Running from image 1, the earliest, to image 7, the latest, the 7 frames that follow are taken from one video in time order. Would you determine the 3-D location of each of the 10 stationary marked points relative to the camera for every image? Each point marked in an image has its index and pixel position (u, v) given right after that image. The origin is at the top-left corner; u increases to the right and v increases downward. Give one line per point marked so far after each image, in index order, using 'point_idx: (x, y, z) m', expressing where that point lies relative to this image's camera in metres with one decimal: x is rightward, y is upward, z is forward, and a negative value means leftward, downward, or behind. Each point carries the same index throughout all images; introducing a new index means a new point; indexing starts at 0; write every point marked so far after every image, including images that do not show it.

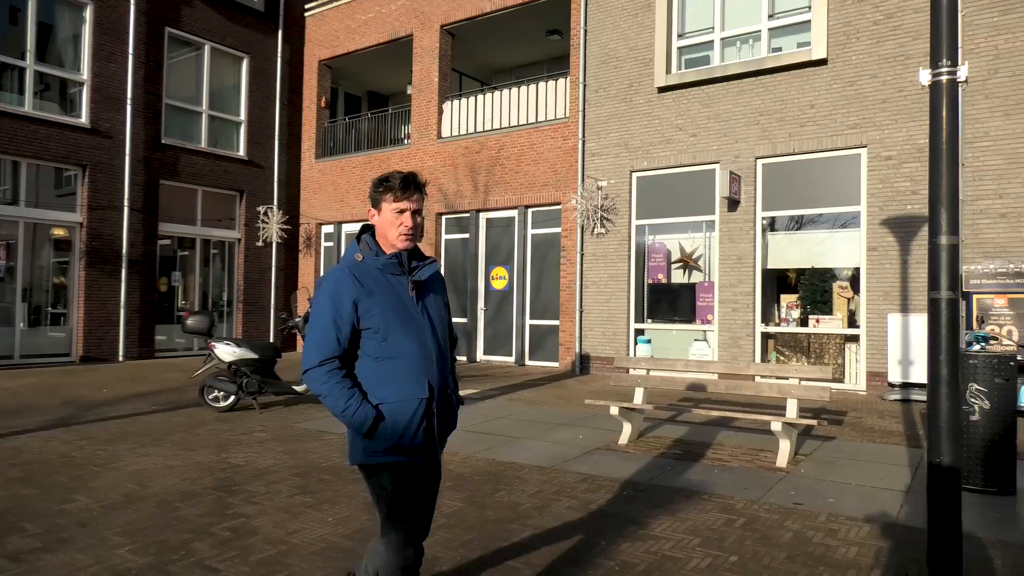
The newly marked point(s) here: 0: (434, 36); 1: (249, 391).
0: (-1.6, +5.2, +14.9) m
1: (-3.0, -1.2, +8.2) m
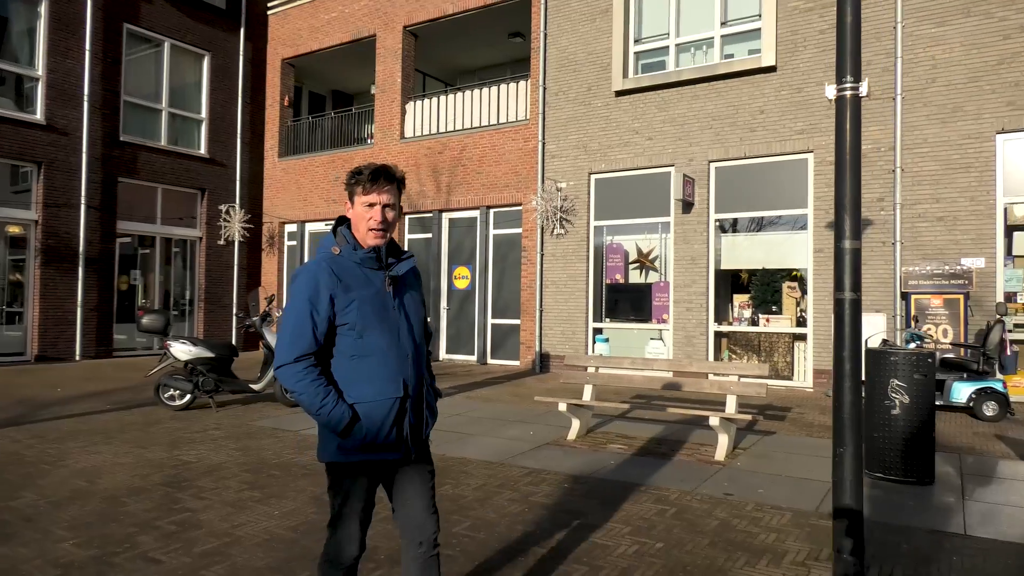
0: (-2.4, +5.2, +14.9) m
1: (-3.5, -1.2, +8.2) m
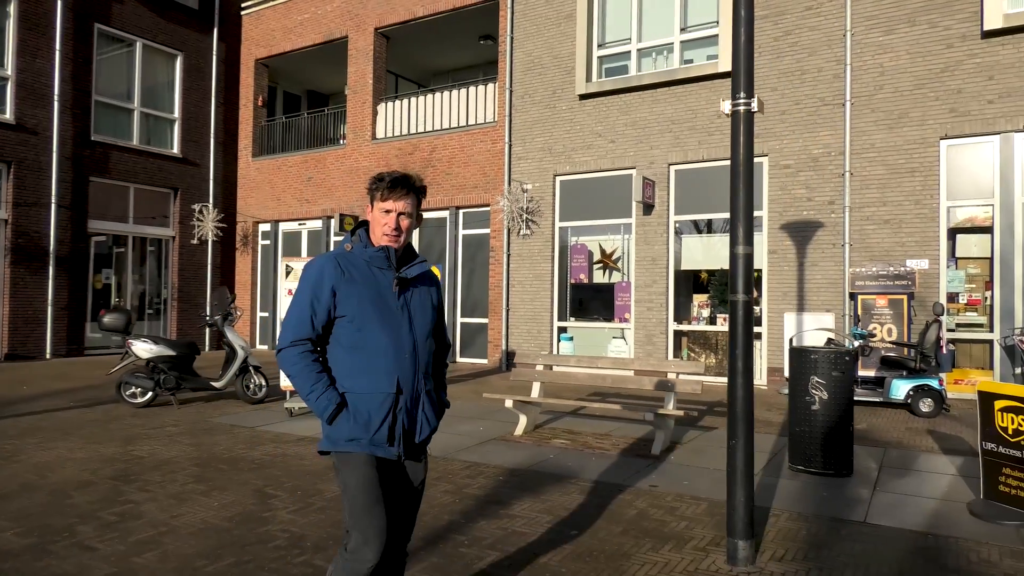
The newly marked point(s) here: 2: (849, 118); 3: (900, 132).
0: (-3.0, +5.3, +15.1) m
1: (-4.1, -1.2, +8.4) m
2: (+4.7, +2.4, +10.1) m
3: (+5.3, +2.1, +9.8) m
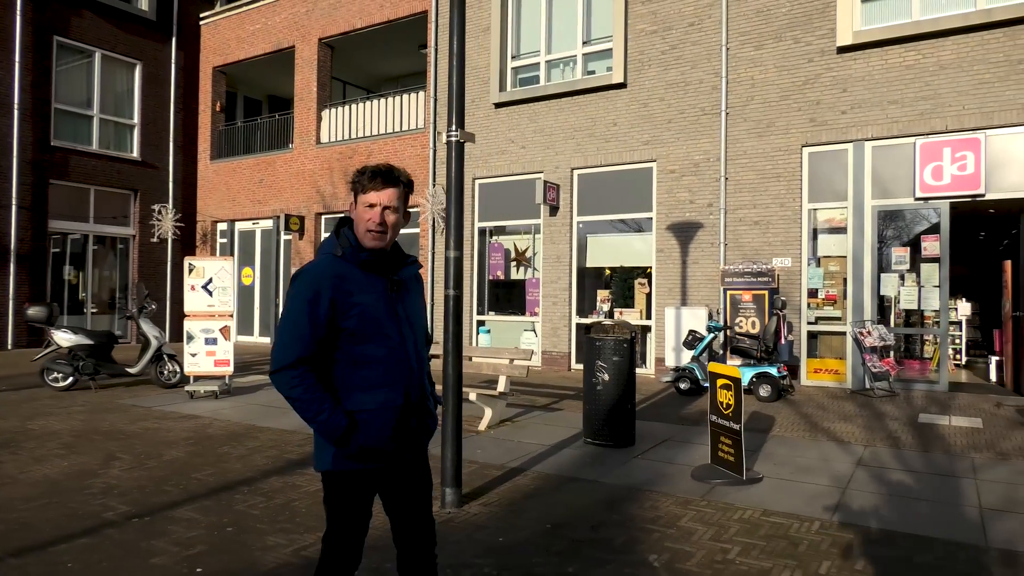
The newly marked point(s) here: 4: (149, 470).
0: (-4.5, +5.4, +16.0) m
1: (-5.6, -1.1, +9.4) m
2: (+3.2, +2.4, +10.9) m
3: (+3.8, +2.2, +10.6) m
4: (-2.8, -1.4, +5.6) m
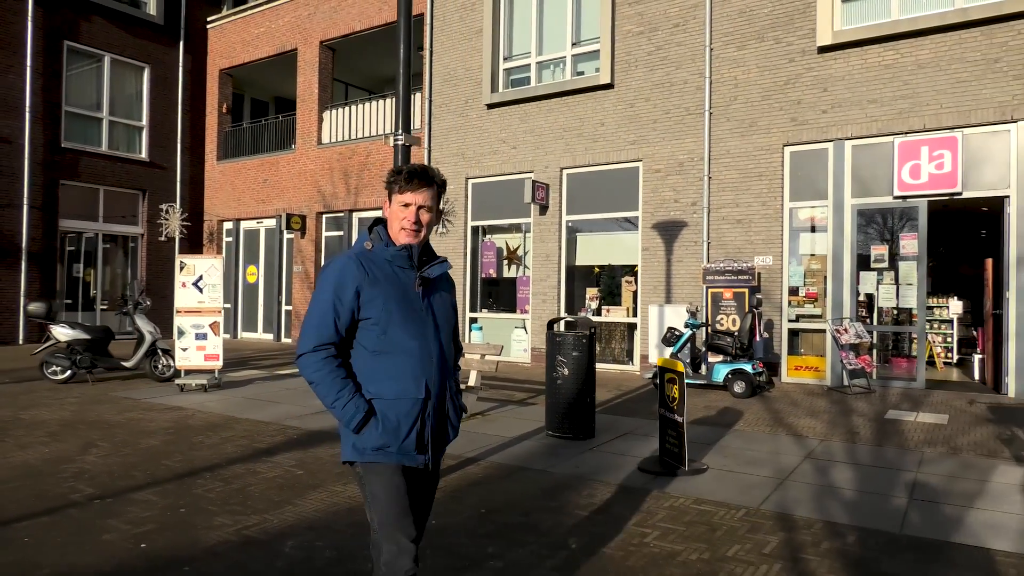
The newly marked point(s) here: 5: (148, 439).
0: (-4.5, +5.4, +16.3) m
1: (-5.9, -1.1, +9.7) m
2: (+3.0, +2.5, +11.0) m
3: (+3.6, +2.2, +10.7) m
4: (-3.2, -1.4, +5.9) m
5: (-3.3, -1.4, +6.5) m
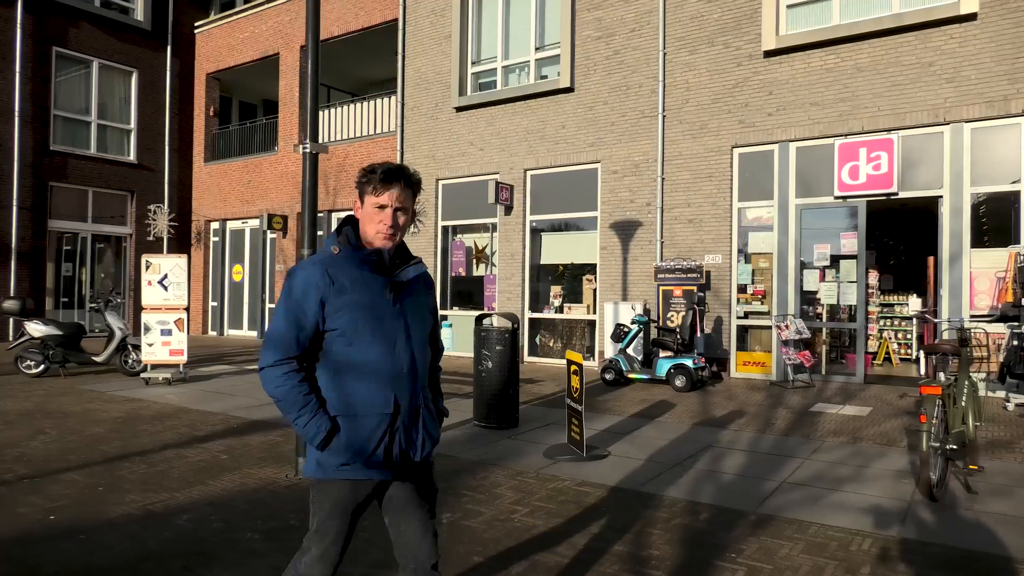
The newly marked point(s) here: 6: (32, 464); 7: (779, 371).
0: (-5.1, +5.4, +16.8) m
1: (-6.5, -1.0, +10.2) m
2: (+2.4, +2.5, +11.3) m
3: (+2.9, +2.3, +11.0) m
4: (-3.9, -1.4, +6.3) m
5: (-4.0, -1.3, +6.9) m
6: (-3.7, -1.4, +5.5) m
7: (+3.9, -1.2, +10.4) m
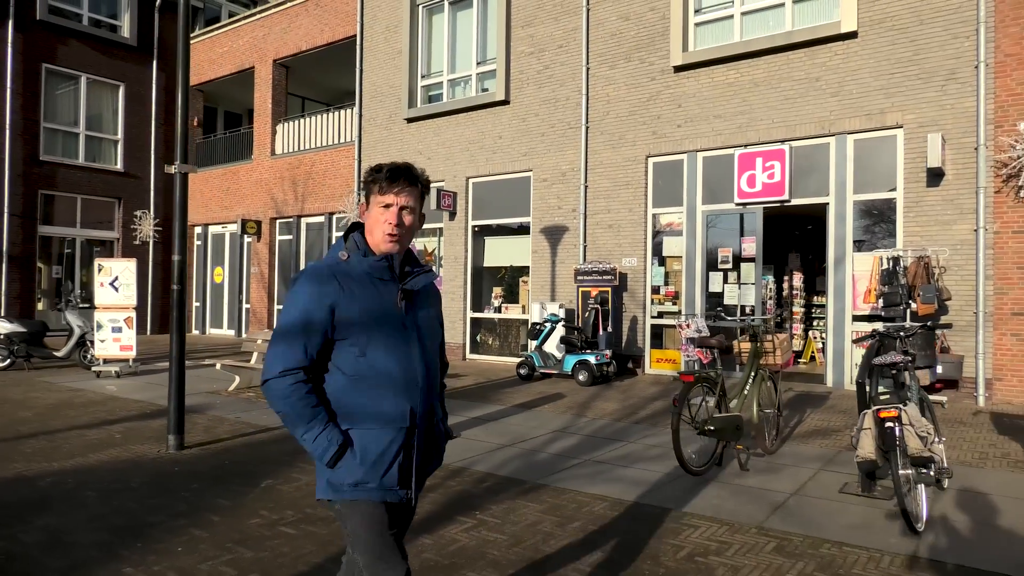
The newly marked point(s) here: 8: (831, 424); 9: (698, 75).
0: (-6.0, +5.4, +17.7) m
1: (-7.7, -1.0, +11.2) m
2: (+1.2, +2.5, +12.0) m
3: (+1.7, +2.2, +11.7) m
4: (-5.2, -1.4, +7.2) m
5: (-5.3, -1.4, +7.8) m
6: (-5.0, -1.4, +6.4) m
7: (+2.7, -1.2, +11.0) m
8: (+3.3, -1.4, +7.4) m
9: (+2.8, +3.2, +10.9) m
